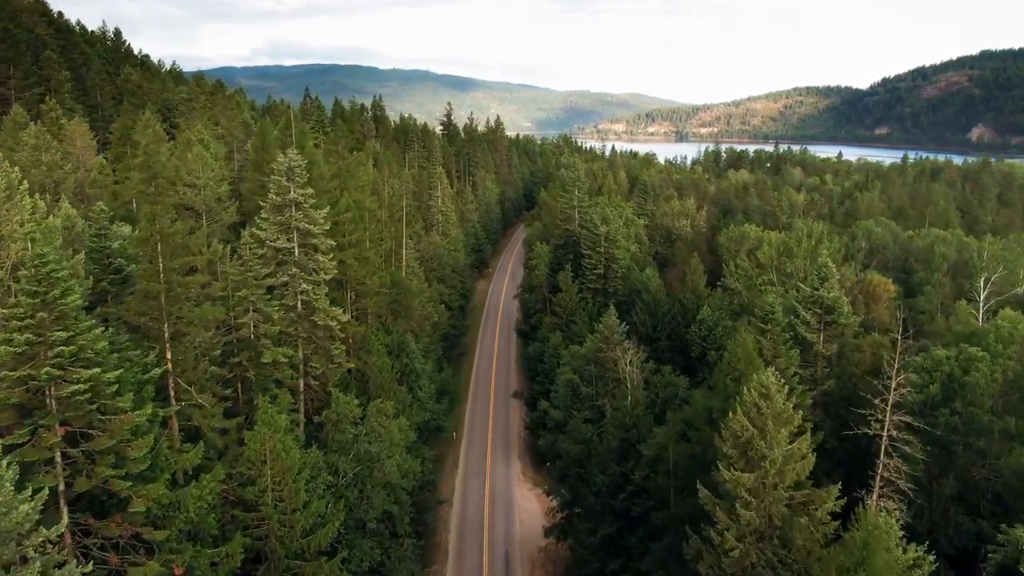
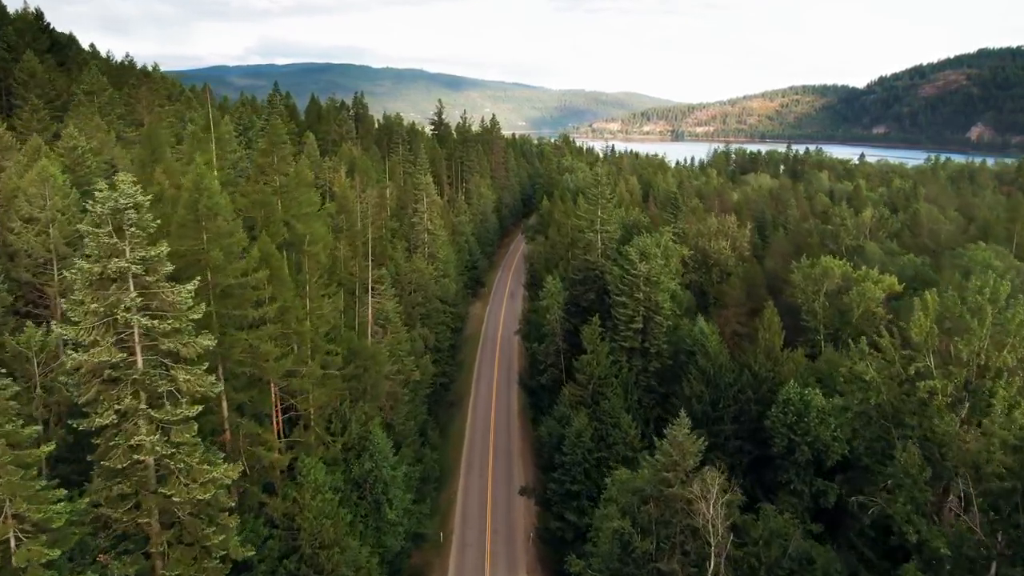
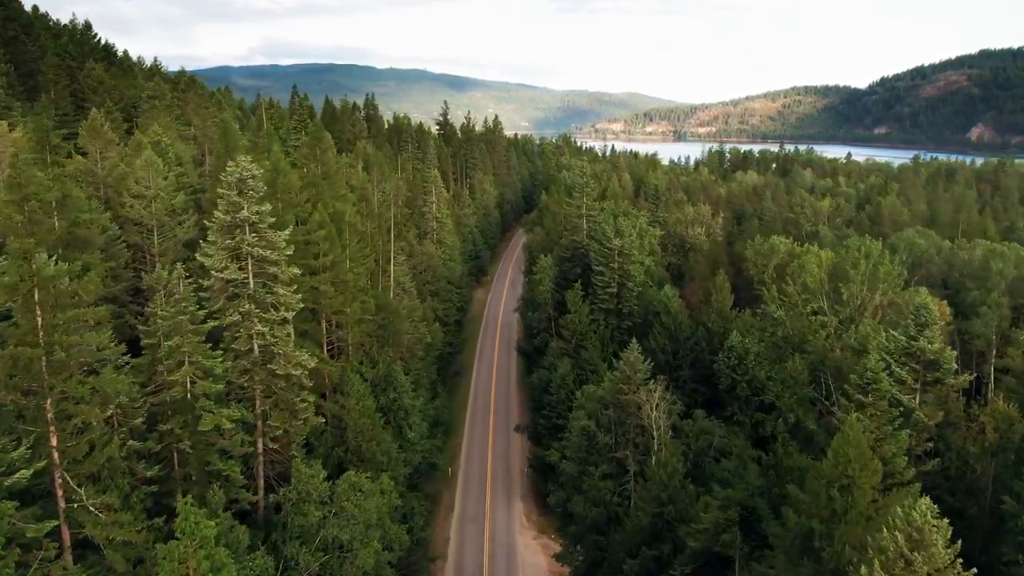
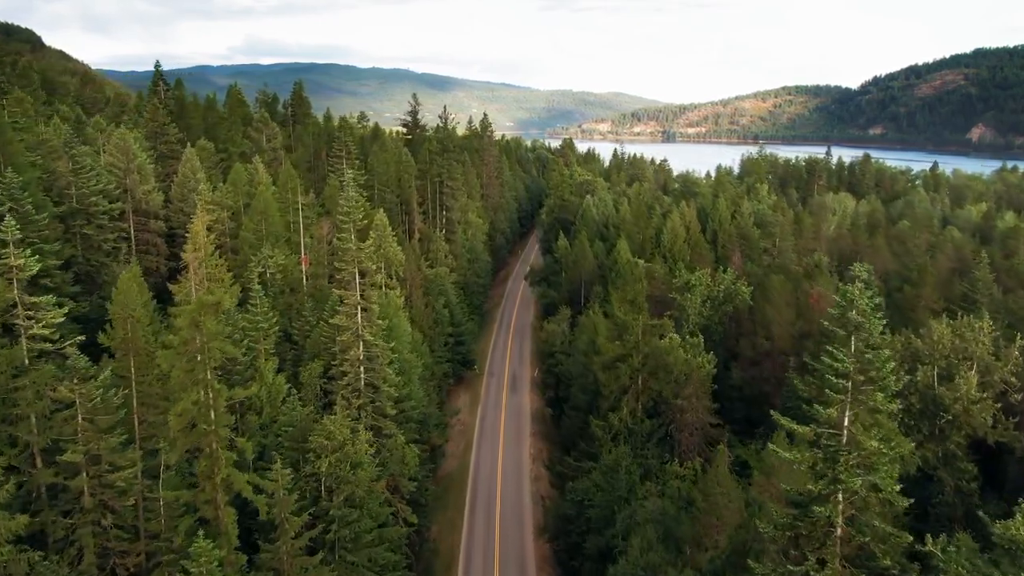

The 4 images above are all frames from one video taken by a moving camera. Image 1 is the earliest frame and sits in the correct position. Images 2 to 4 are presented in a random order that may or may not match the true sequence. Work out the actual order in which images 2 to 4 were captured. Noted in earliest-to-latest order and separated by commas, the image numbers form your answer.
3, 2, 4
